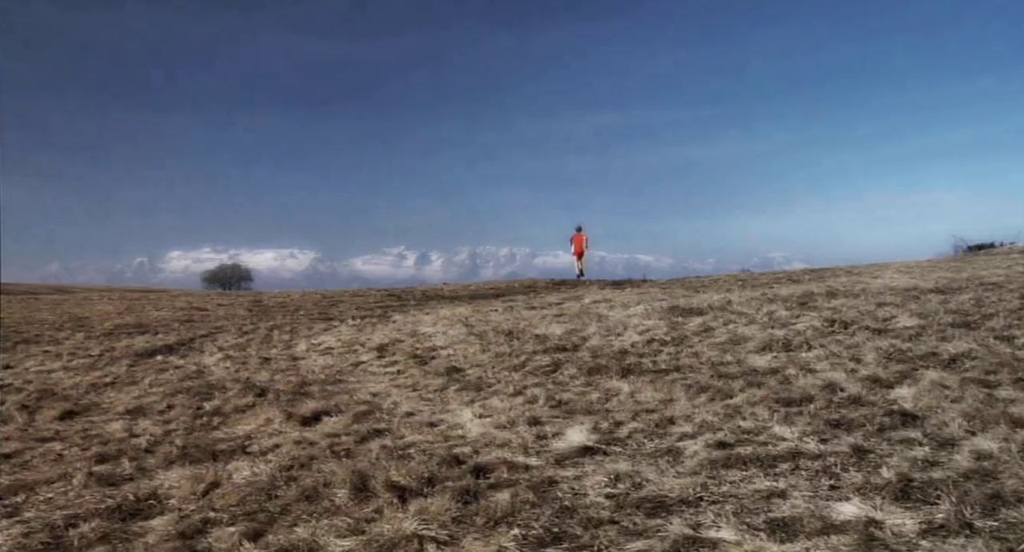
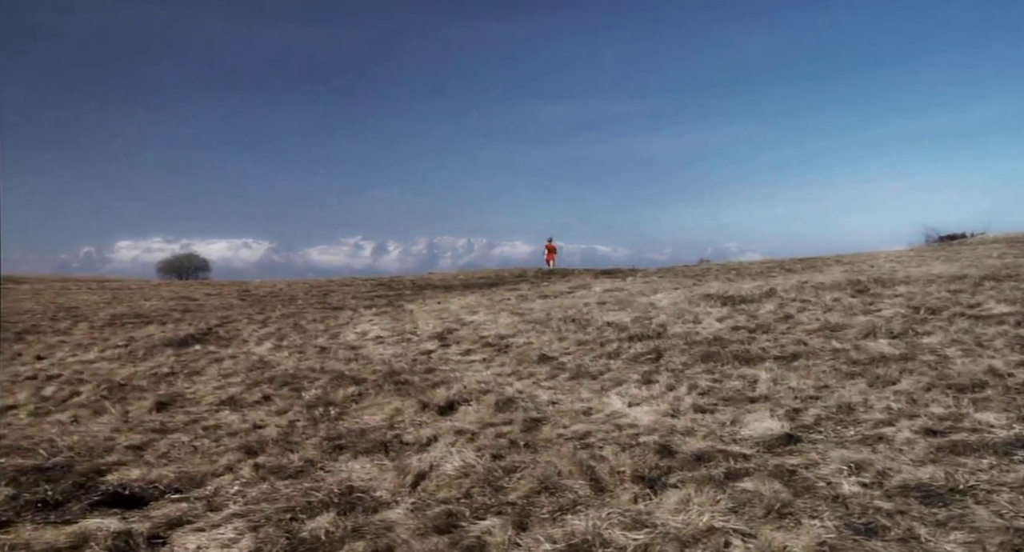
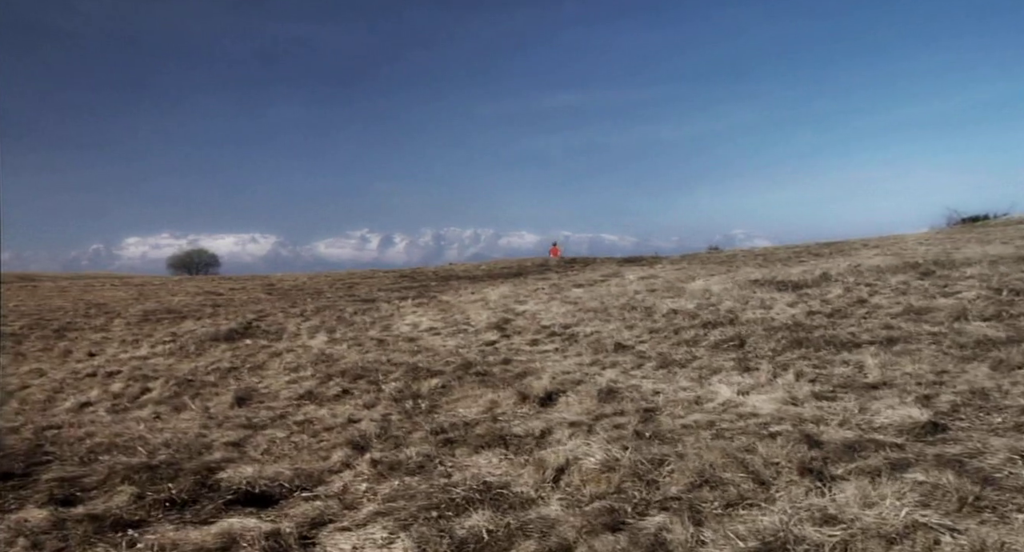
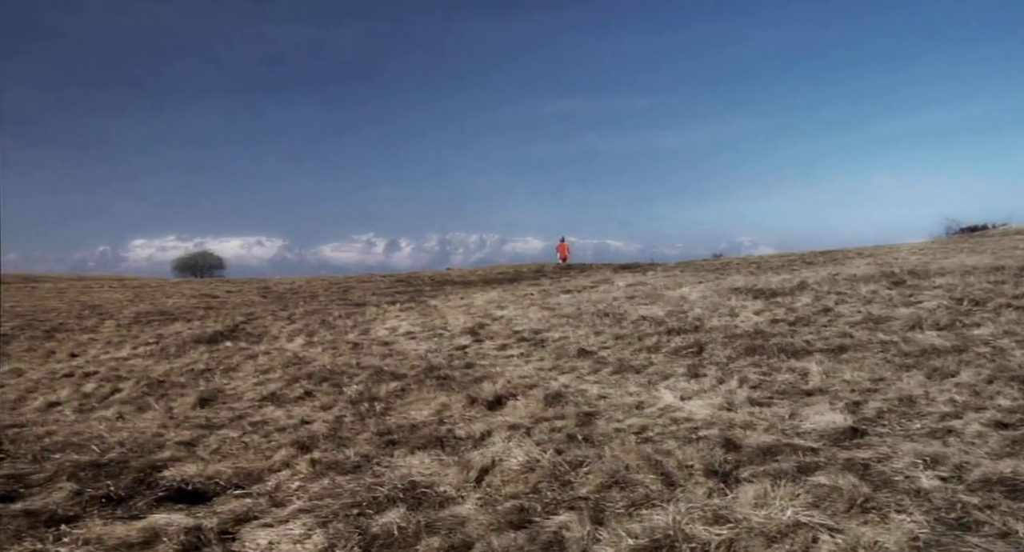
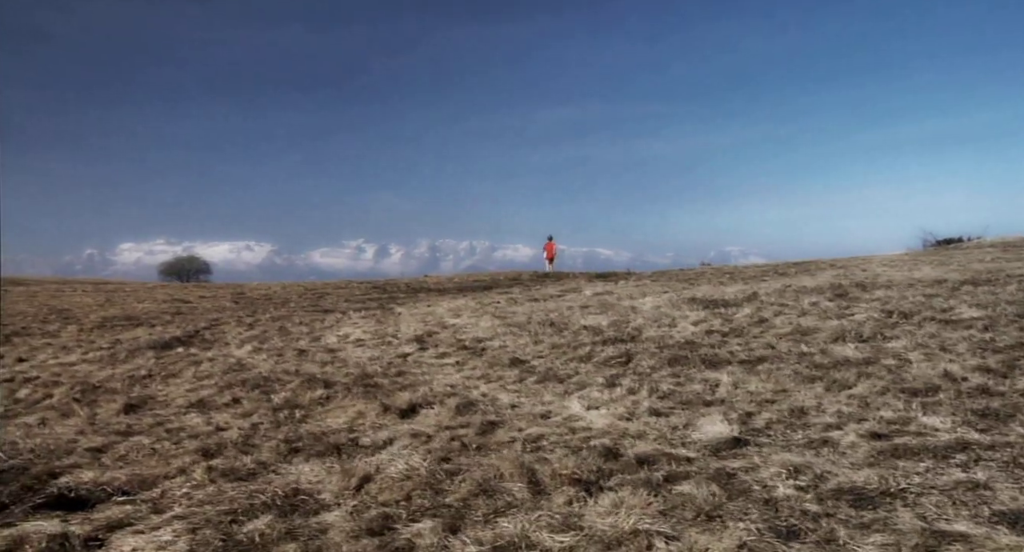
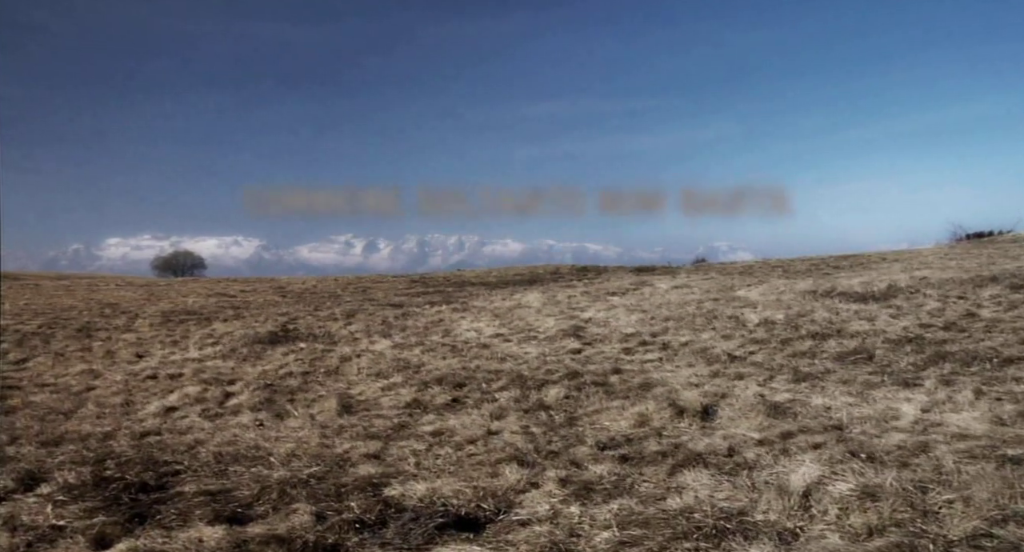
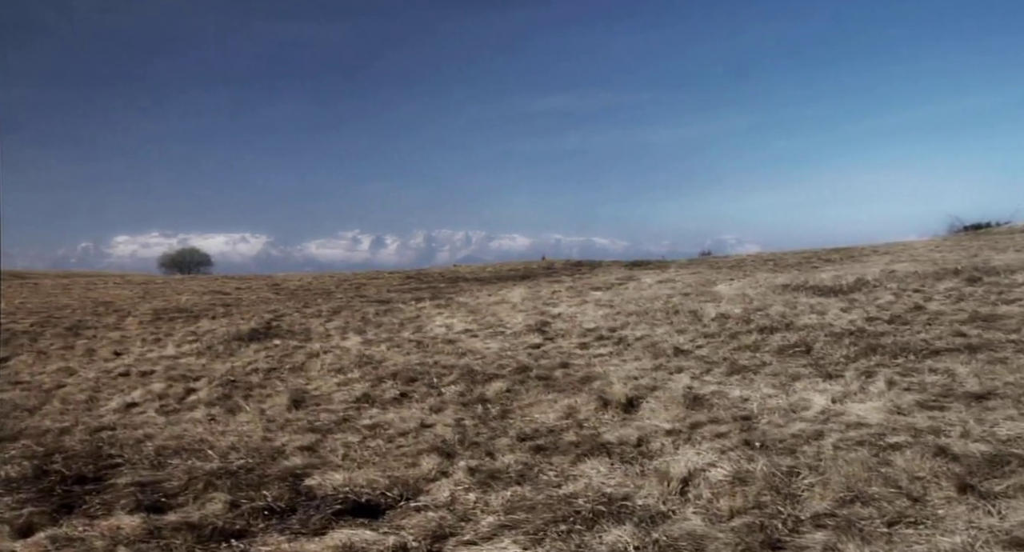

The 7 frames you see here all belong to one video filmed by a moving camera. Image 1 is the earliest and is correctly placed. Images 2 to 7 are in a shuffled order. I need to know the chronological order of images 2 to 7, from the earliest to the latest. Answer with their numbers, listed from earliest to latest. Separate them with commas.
5, 2, 4, 3, 7, 6
